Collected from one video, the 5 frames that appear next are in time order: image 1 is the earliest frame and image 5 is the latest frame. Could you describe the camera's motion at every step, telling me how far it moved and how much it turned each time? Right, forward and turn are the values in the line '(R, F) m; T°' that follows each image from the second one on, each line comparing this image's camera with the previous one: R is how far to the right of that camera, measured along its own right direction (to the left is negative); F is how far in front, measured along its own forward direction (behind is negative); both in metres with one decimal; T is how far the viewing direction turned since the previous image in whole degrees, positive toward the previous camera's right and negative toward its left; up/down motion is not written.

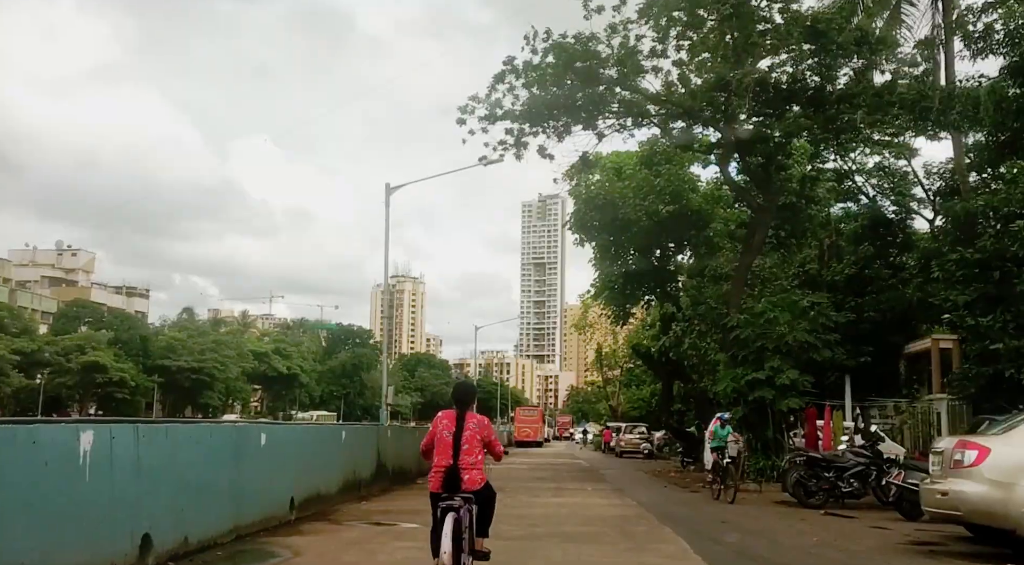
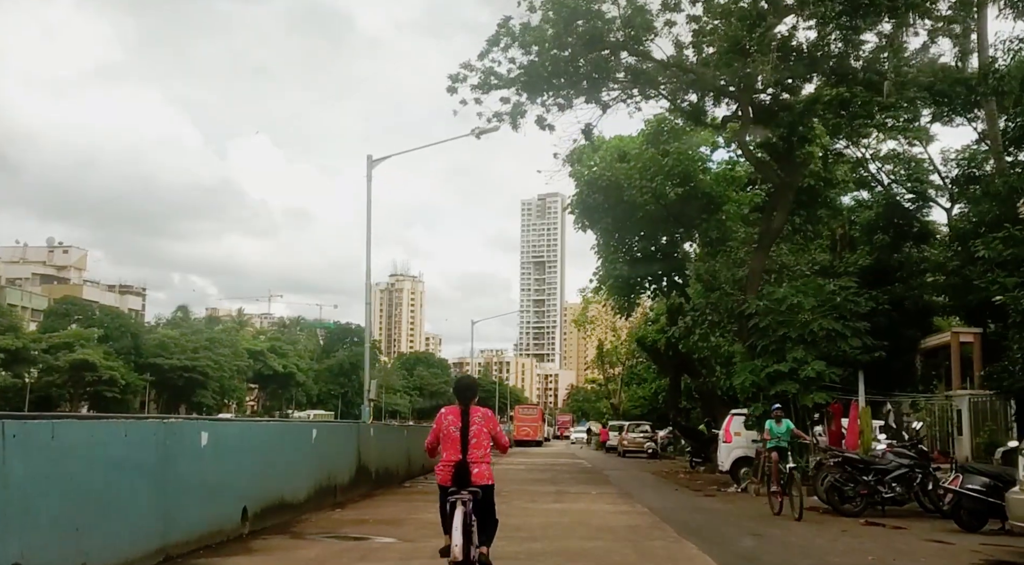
(+0.1, +1.8) m; 0°
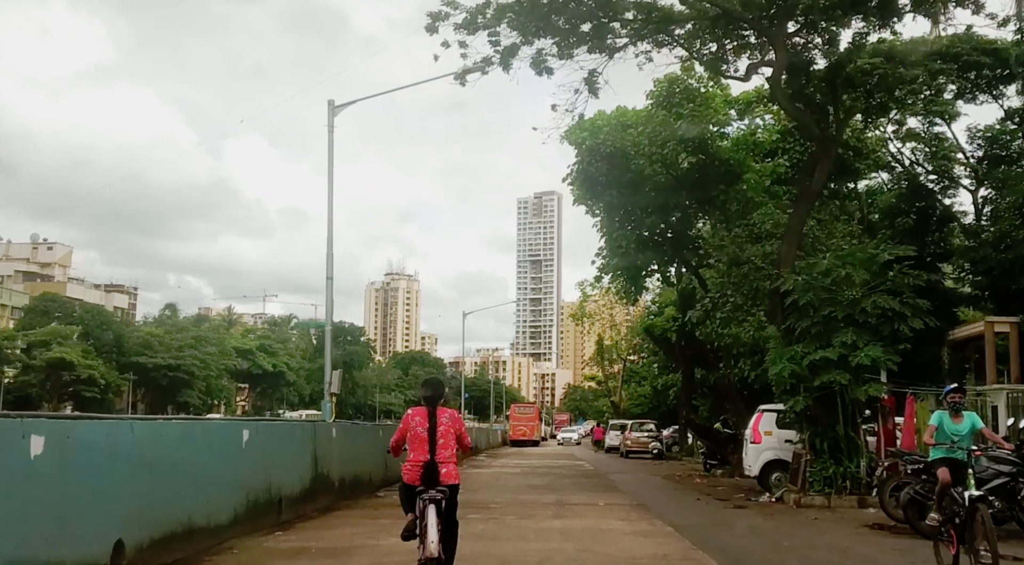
(+0.1, +2.8) m; 0°
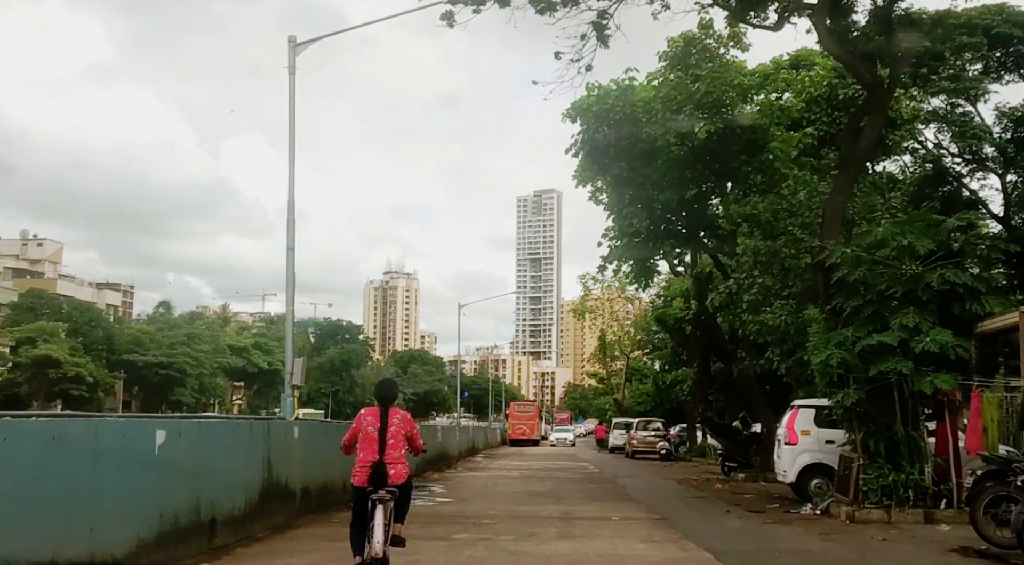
(0.0, +2.3) m; 0°
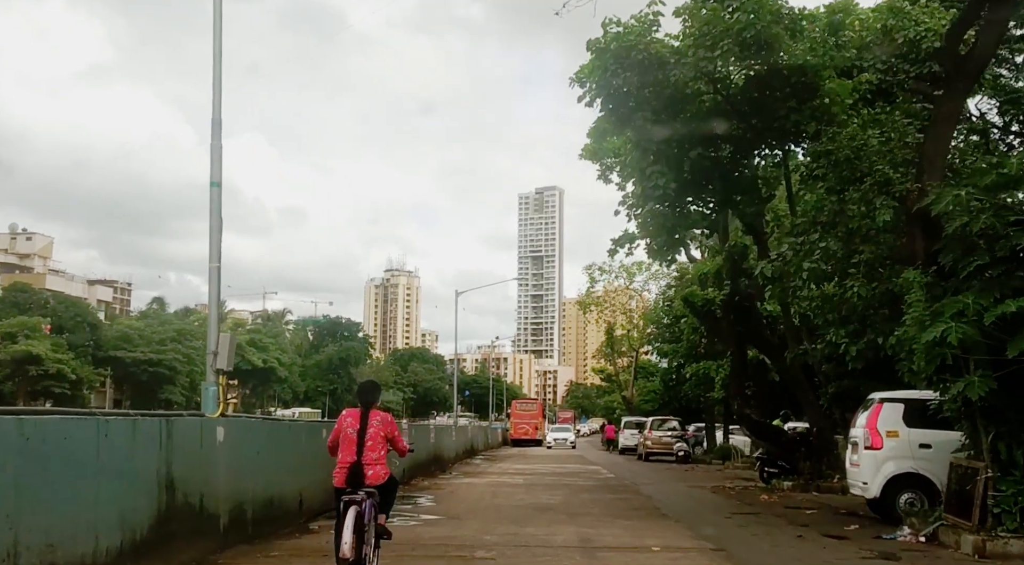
(0.0, +3.1) m; 0°
